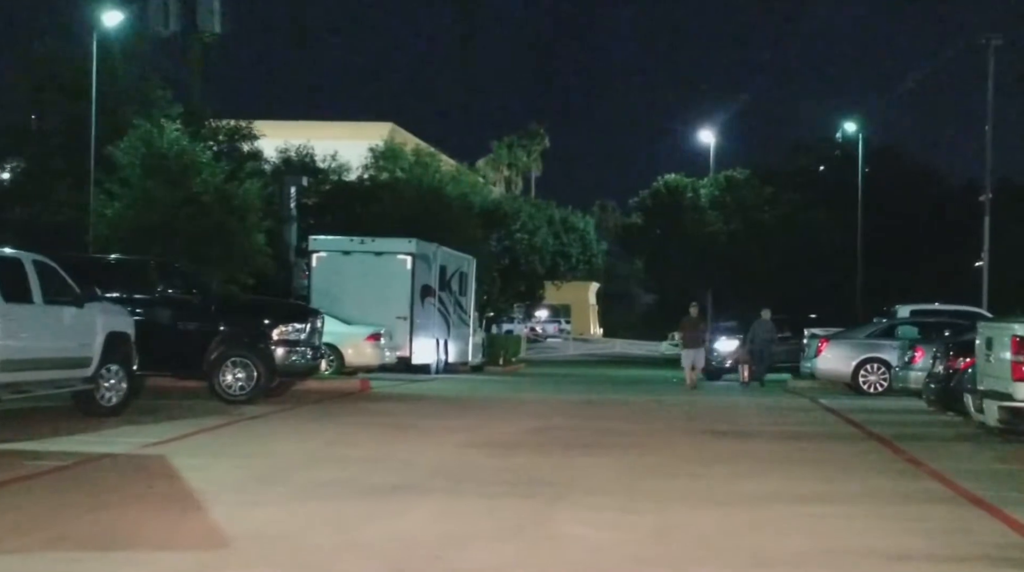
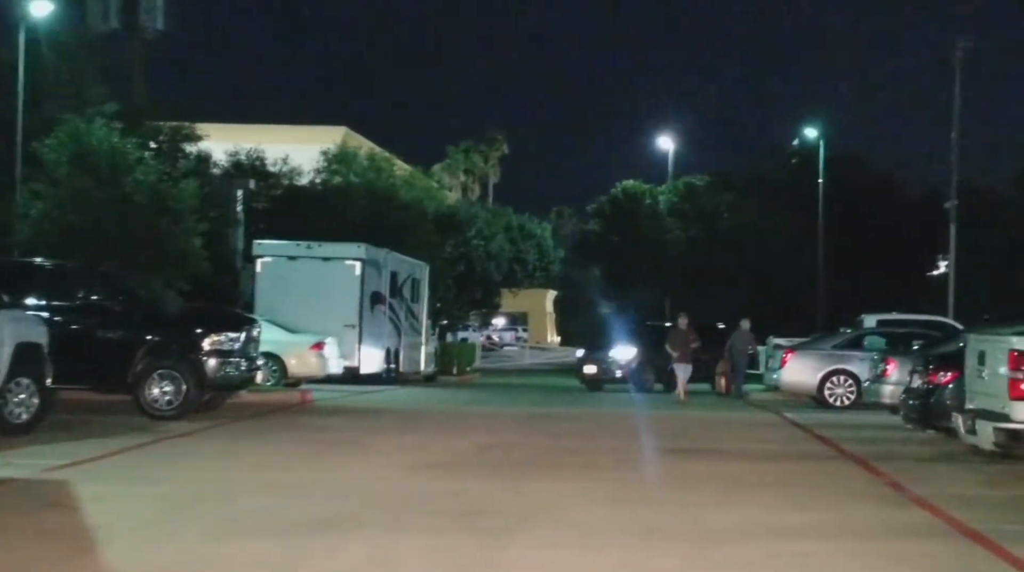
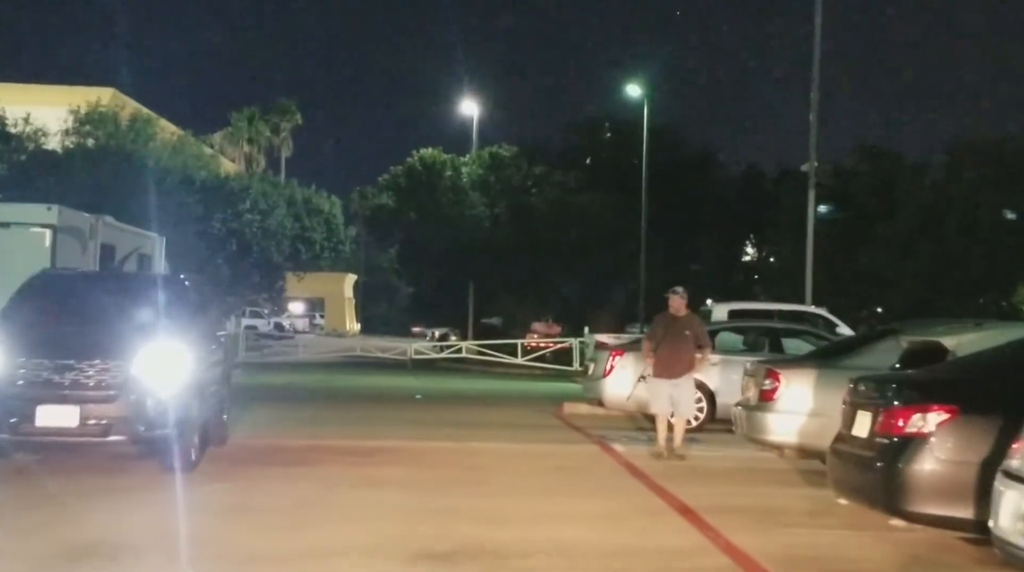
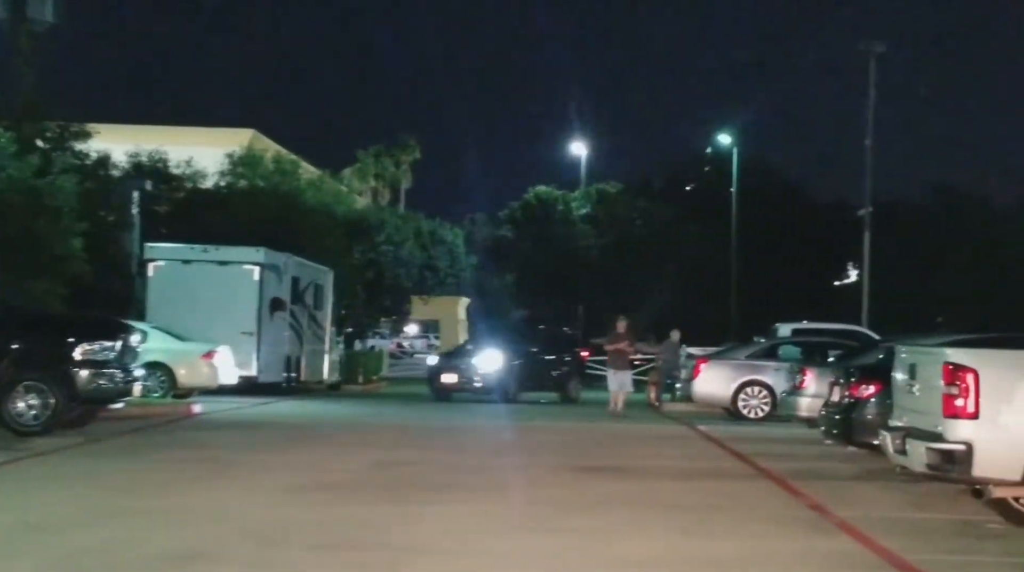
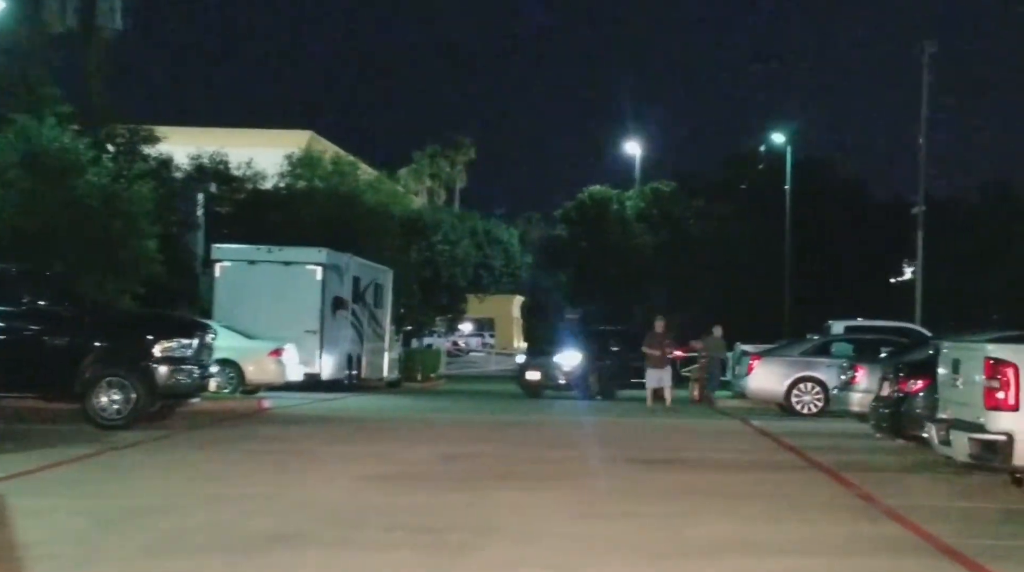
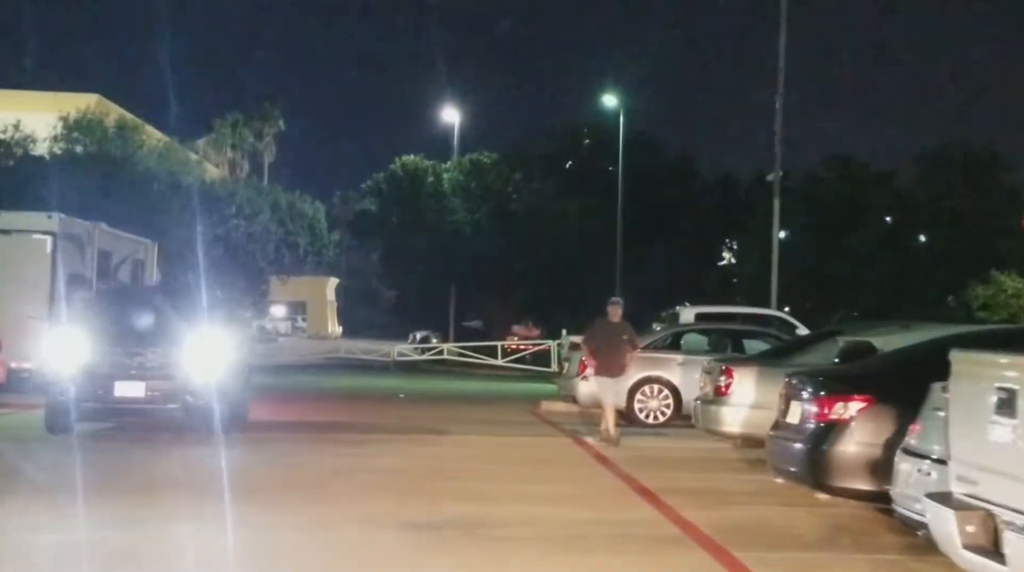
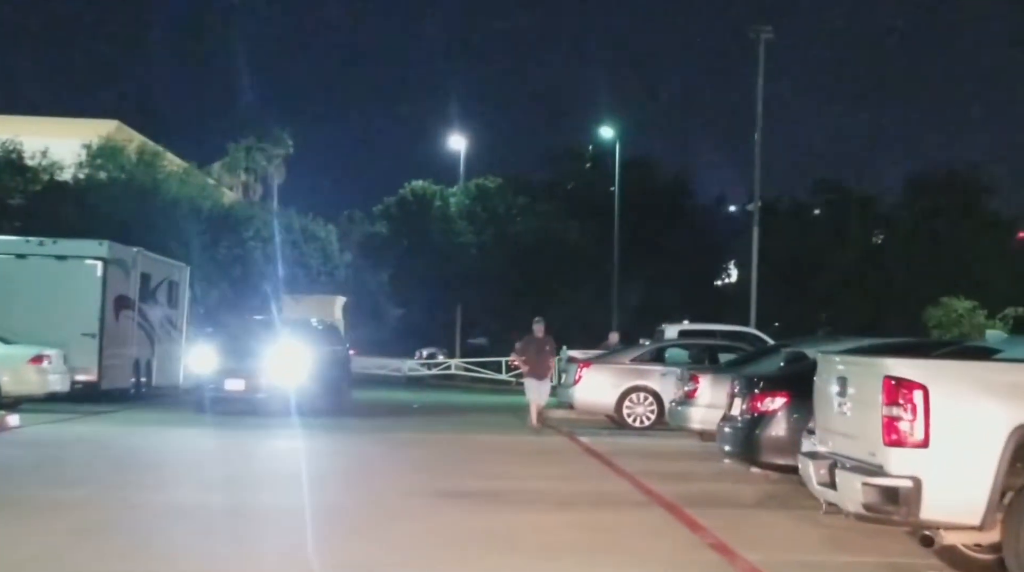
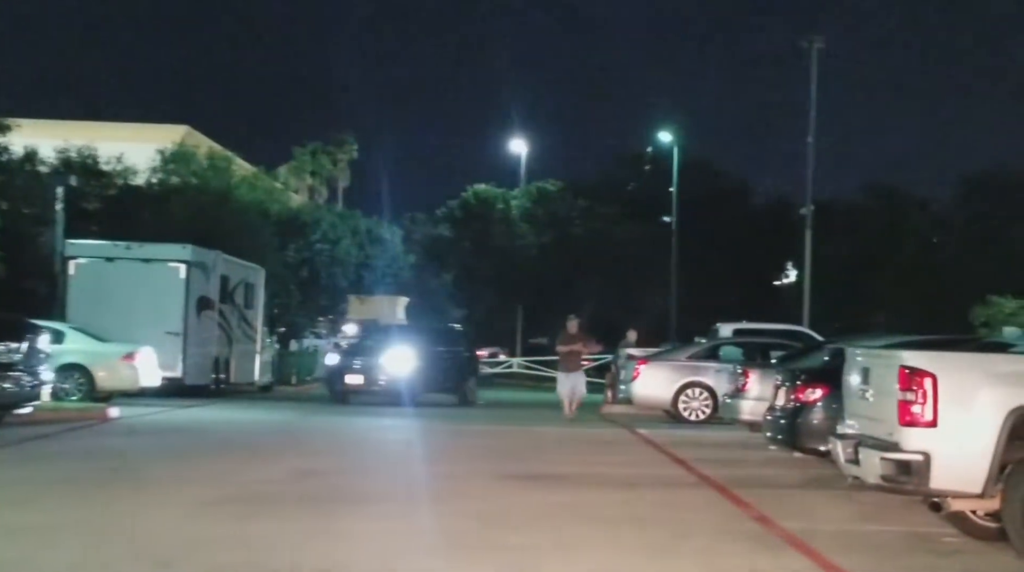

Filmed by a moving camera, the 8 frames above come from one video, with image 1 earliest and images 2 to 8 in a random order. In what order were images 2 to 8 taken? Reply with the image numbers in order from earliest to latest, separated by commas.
2, 5, 4, 8, 7, 6, 3
